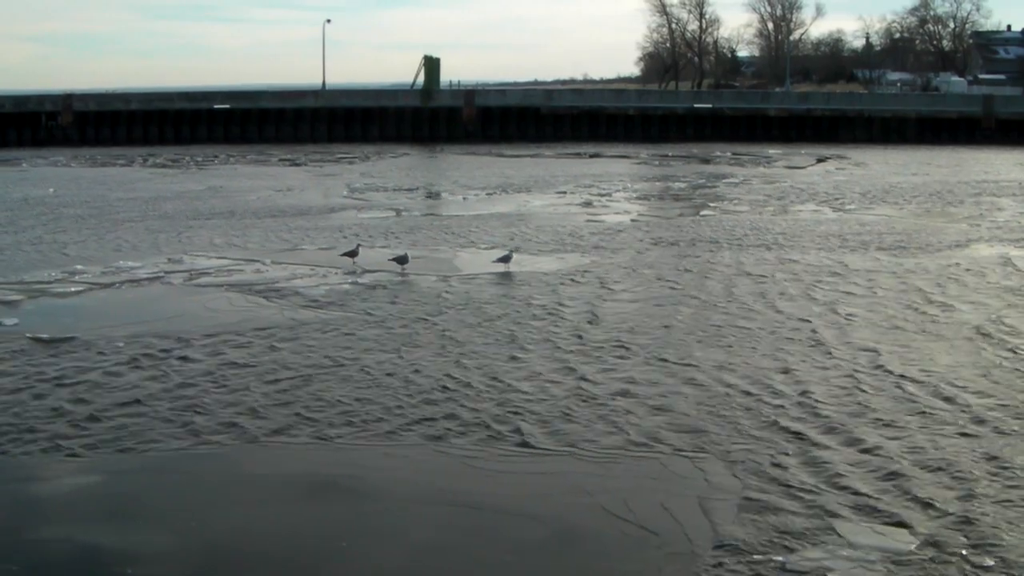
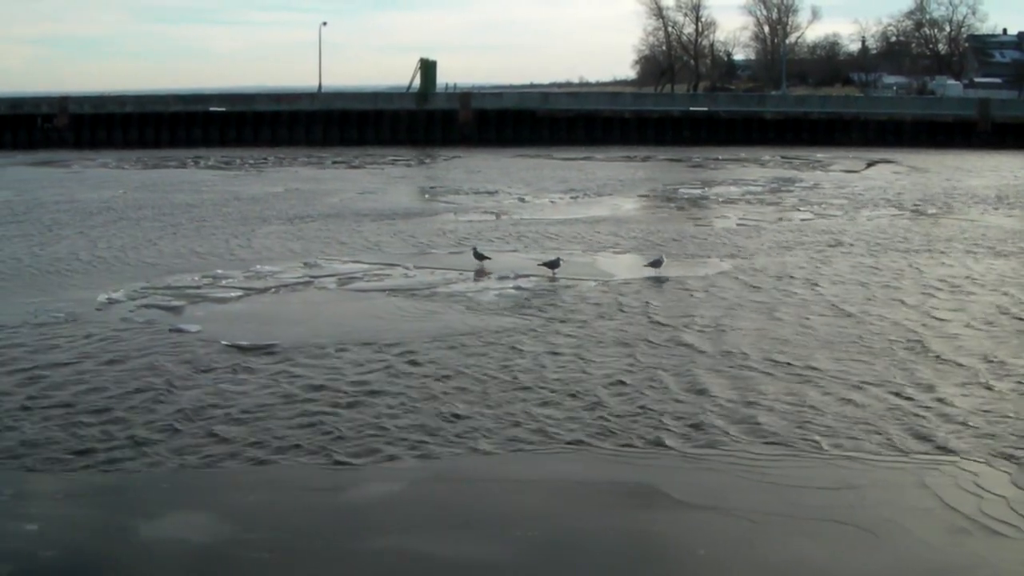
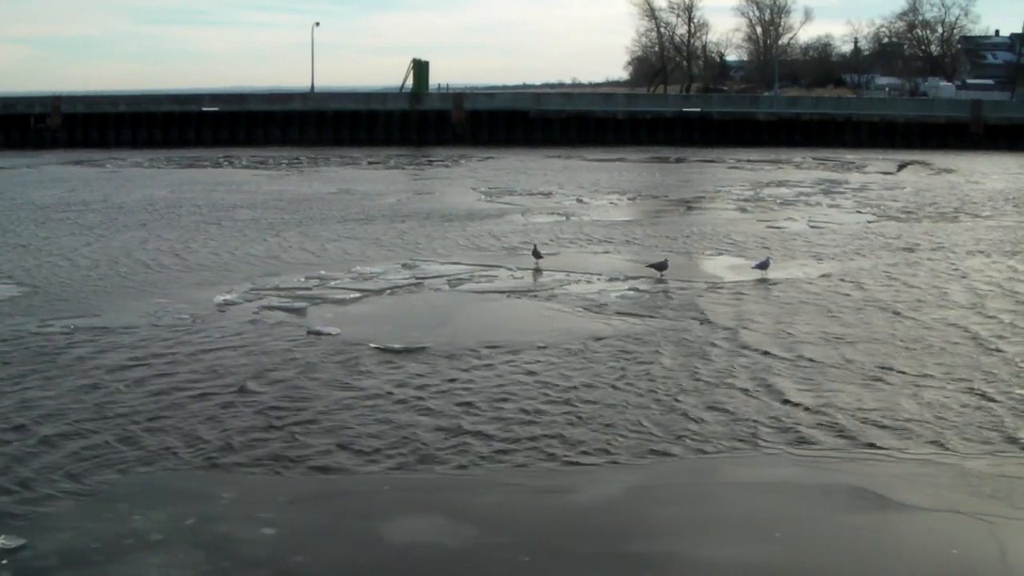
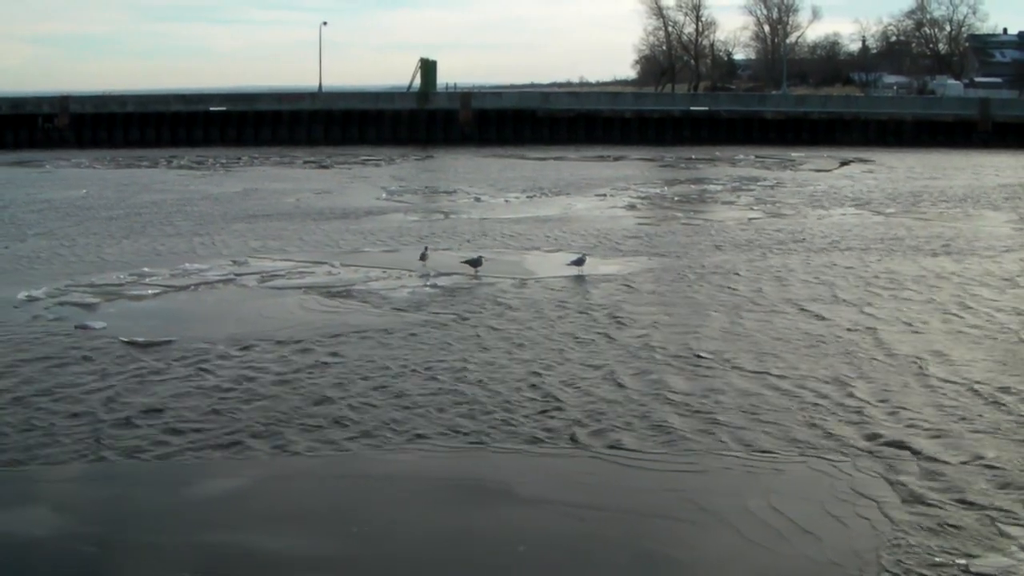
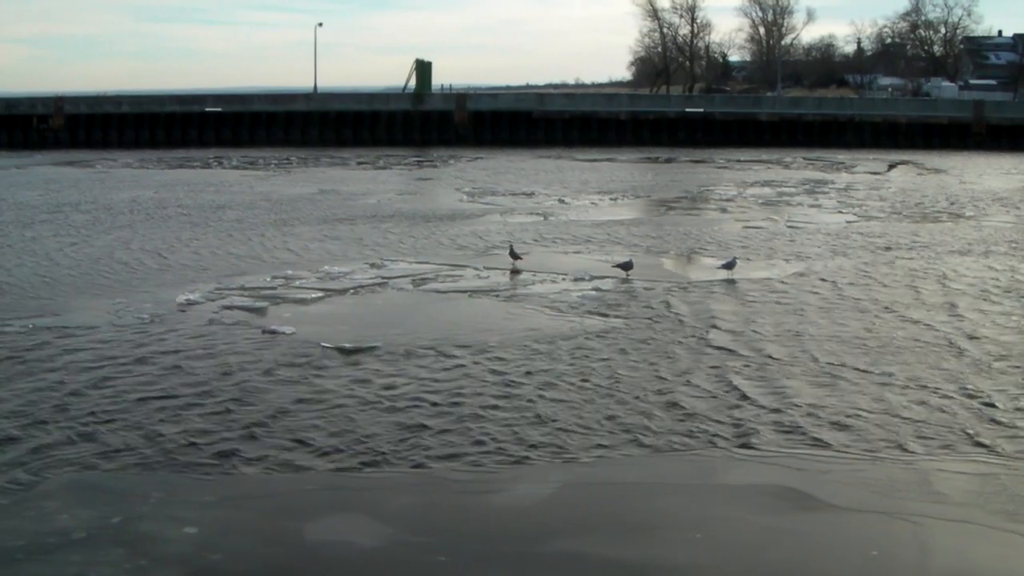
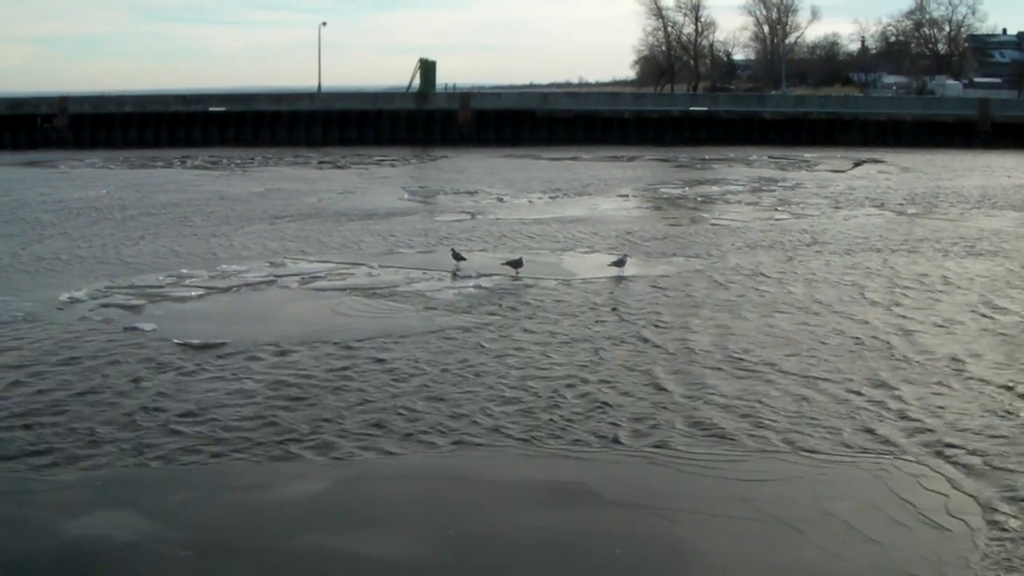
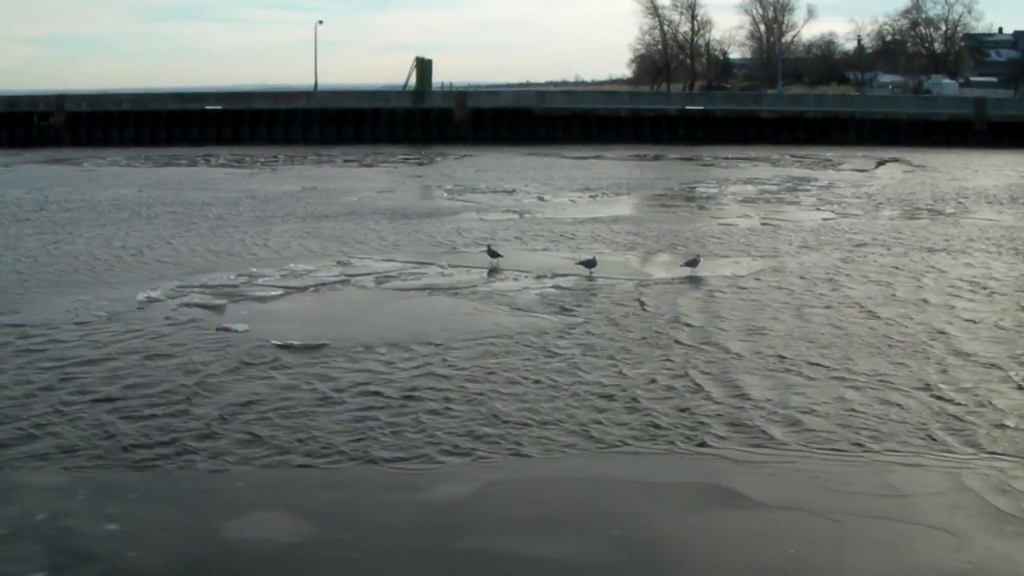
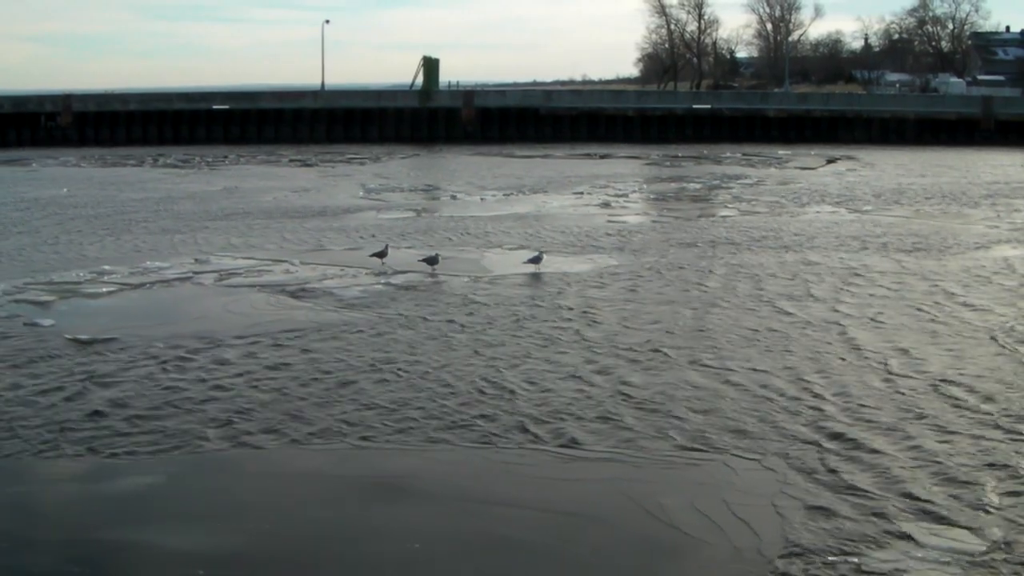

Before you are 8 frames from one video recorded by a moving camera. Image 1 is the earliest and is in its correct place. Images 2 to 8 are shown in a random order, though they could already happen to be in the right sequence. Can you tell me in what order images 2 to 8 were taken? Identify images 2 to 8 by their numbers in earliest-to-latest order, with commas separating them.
8, 4, 6, 2, 7, 5, 3
